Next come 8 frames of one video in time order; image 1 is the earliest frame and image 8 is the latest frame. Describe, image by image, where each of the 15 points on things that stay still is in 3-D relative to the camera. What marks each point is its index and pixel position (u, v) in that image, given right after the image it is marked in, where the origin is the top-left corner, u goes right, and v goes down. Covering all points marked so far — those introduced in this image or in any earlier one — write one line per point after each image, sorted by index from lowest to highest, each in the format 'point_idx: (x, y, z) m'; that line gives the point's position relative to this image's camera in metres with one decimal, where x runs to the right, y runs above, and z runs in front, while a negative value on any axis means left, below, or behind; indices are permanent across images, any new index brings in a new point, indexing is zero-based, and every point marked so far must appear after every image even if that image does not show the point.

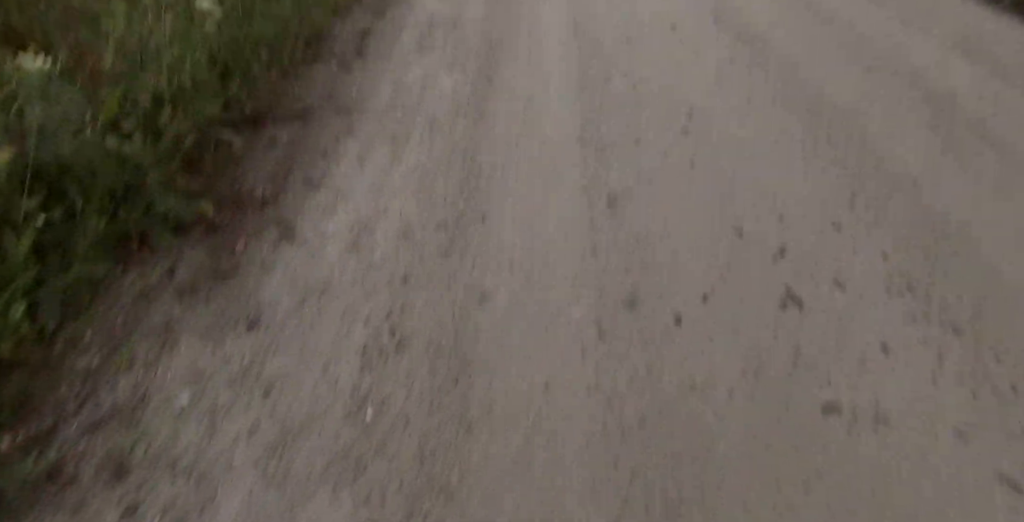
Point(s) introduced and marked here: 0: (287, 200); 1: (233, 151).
0: (-1.2, +0.3, +3.6) m
1: (-1.7, +0.6, +3.9) m
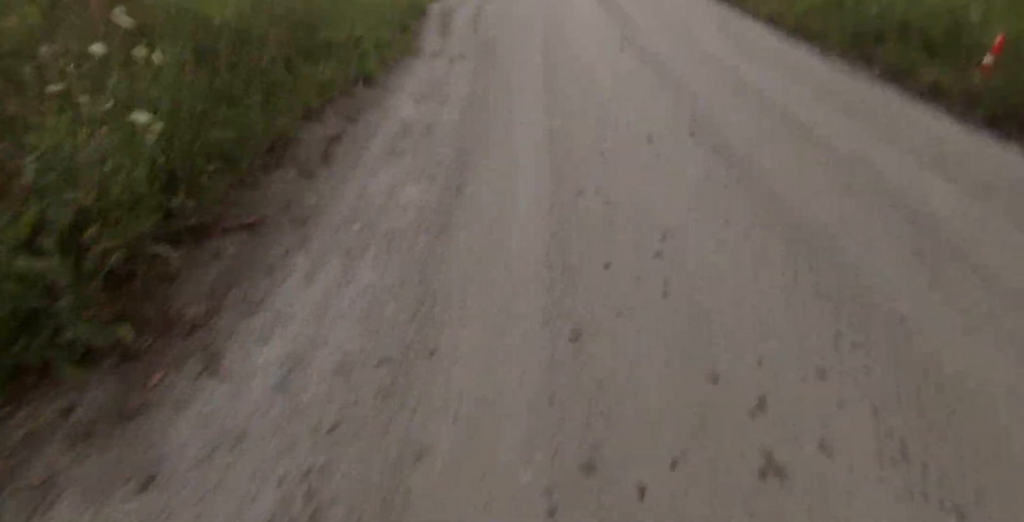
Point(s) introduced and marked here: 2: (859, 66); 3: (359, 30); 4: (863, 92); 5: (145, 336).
0: (-1.5, -0.3, +3.3) m
1: (-1.9, 0.0, +3.6) m
2: (+6.1, +3.4, +11.6) m
3: (-2.1, +3.2, +8.9) m
4: (+5.1, +2.5, +9.6) m
5: (-1.7, -0.3, +3.1) m
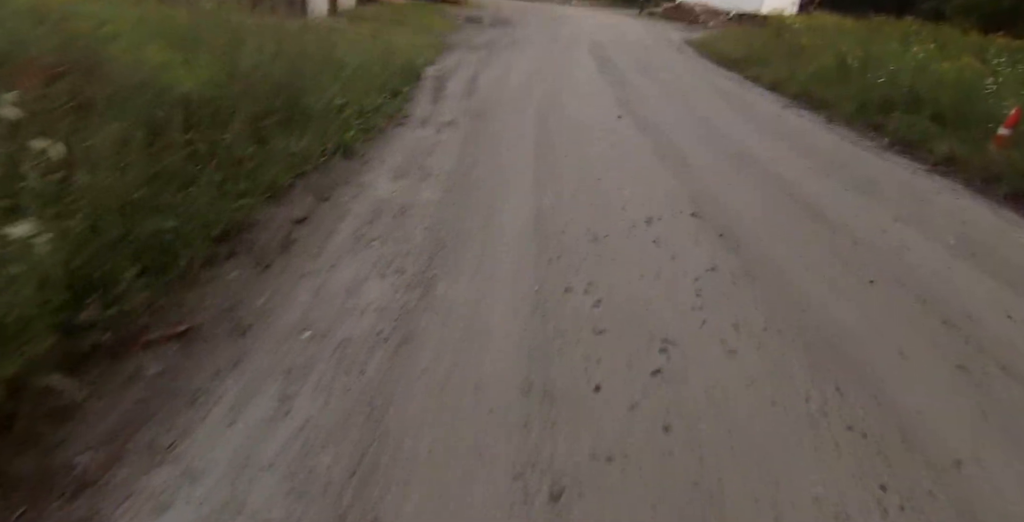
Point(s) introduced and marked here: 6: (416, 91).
0: (-1.6, -0.9, +2.7) m
1: (-2.0, -0.6, +3.0) m
2: (+6.0, +2.1, +11.2) m
3: (-2.2, +2.2, +8.5) m
4: (+5.0, +1.4, +9.1) m
5: (-1.9, -0.9, +2.5) m
6: (-1.6, +2.8, +10.8) m
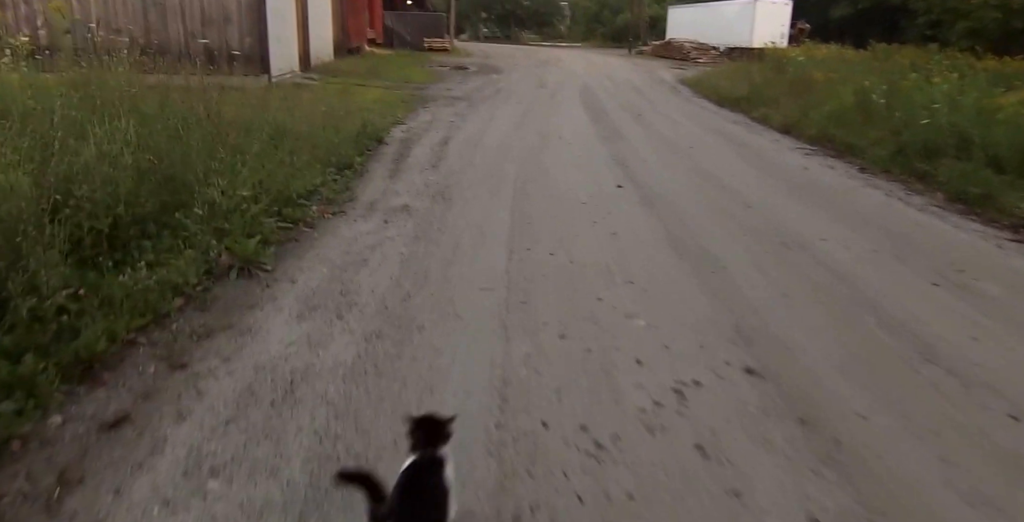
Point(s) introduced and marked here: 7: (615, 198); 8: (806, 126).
0: (-1.8, -1.9, +0.5) m
1: (-2.3, -1.6, +0.9) m
2: (+5.7, +0.9, +9.2) m
3: (-2.5, +0.8, +6.6) m
4: (+4.7, +0.3, +7.1) m
5: (-2.1, -1.9, +0.3) m
6: (-1.9, +1.4, +8.8) m
7: (+1.1, +0.7, +7.2) m
8: (+6.3, +2.9, +14.1) m
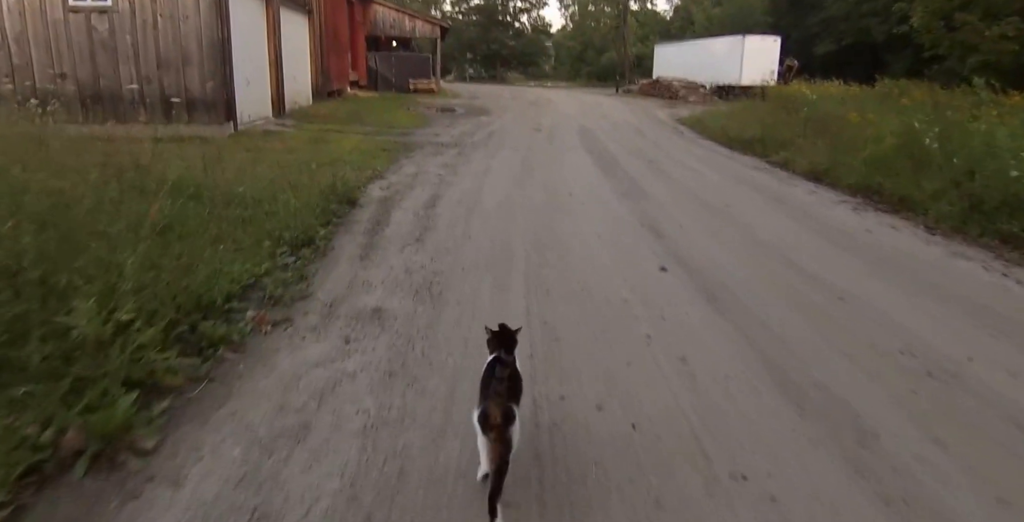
0: (-1.6, -2.4, -1.5) m
1: (-2.0, -2.3, -1.2) m
2: (+5.8, 0.0, +7.4) m
3: (-2.4, -0.1, +4.7) m
4: (+4.8, -0.6, +5.3) m
5: (-1.9, -2.5, -1.7) m
6: (-1.8, +0.3, +6.9) m
7: (+1.2, -0.2, +5.3) m
8: (+6.2, +1.7, +12.4) m
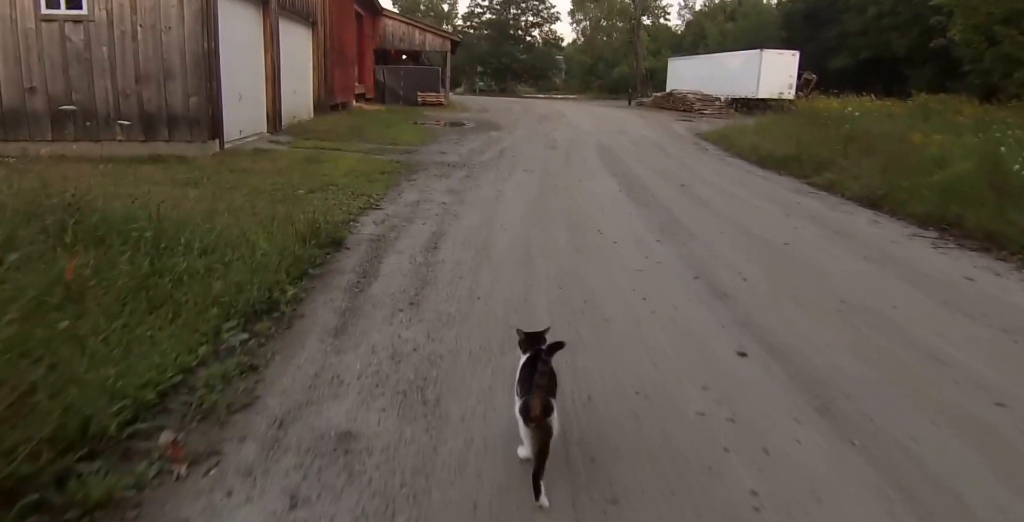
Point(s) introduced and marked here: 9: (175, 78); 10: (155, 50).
0: (-1.5, -2.8, -3.0) m
1: (-2.0, -2.7, -2.7) m
2: (+6.0, -0.6, +5.9) m
3: (-2.2, -0.6, +3.2) m
4: (+5.0, -1.1, +3.7) m
5: (-1.8, -2.9, -3.2) m
6: (-1.7, -0.2, +5.5) m
7: (+1.4, -0.8, +3.8) m
8: (+6.5, +1.0, +10.9) m
9: (-6.3, +3.4, +12.2) m
10: (-6.6, +3.8, +12.0) m
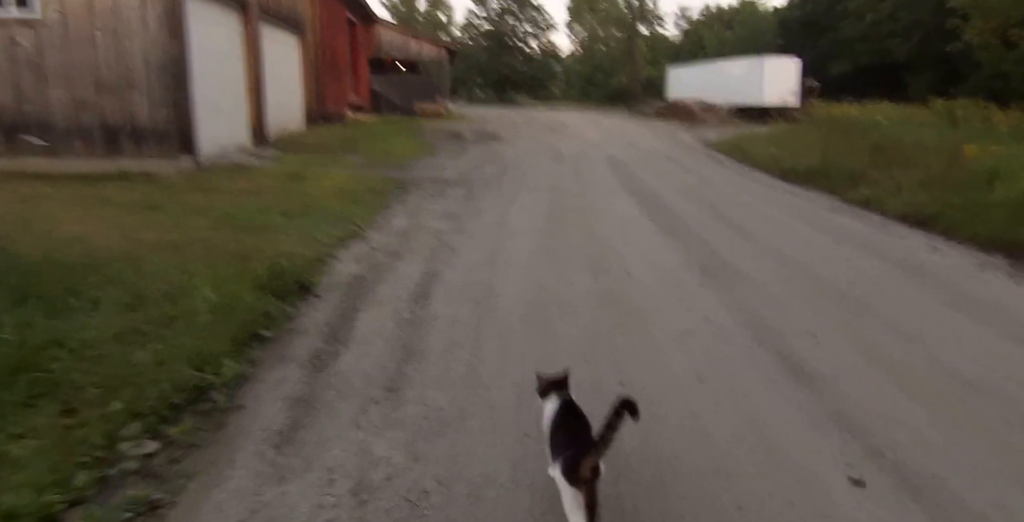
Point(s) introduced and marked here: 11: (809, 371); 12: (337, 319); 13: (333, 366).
0: (-1.5, -3.1, -4.3) m
1: (-1.9, -3.0, -4.0) m
2: (+6.0, -1.0, +4.6) m
3: (-2.2, -1.0, +1.9) m
4: (+5.1, -1.5, +2.4) m
5: (-1.8, -3.1, -4.5) m
6: (-1.6, -0.6, +4.2) m
7: (+1.5, -1.1, +2.5) m
8: (+6.6, +0.6, +9.6) m
9: (-6.2, +2.9, +11.0) m
10: (-6.5, +3.3, +10.8) m
11: (+1.9, -0.7, +4.2) m
12: (-1.3, -0.5, +4.9) m
13: (-1.1, -0.6, +4.1) m
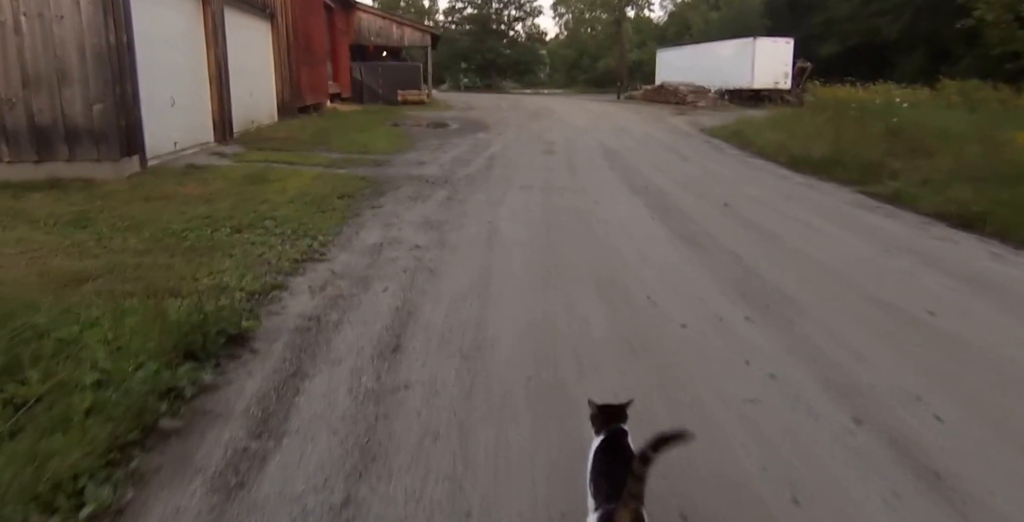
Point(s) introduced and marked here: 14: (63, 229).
0: (-1.3, -3.6, -5.5) m
1: (-1.7, -3.4, -5.2) m
2: (+6.1, -1.1, +3.4) m
3: (-2.1, -1.3, +0.7) m
4: (+5.1, -1.7, +1.3) m
5: (-1.6, -3.6, -5.7) m
6: (-1.6, -0.9, +2.9) m
7: (+1.5, -1.4, +1.3) m
8: (+6.5, +0.6, +8.4) m
9: (-6.4, +2.6, +9.6) m
10: (-6.6, +3.1, +9.4) m
11: (+1.9, -0.9, +3.0) m
12: (-1.3, -0.8, +3.7) m
13: (-1.1, -0.9, +2.8) m
14: (-4.8, +0.3, +7.0) m
